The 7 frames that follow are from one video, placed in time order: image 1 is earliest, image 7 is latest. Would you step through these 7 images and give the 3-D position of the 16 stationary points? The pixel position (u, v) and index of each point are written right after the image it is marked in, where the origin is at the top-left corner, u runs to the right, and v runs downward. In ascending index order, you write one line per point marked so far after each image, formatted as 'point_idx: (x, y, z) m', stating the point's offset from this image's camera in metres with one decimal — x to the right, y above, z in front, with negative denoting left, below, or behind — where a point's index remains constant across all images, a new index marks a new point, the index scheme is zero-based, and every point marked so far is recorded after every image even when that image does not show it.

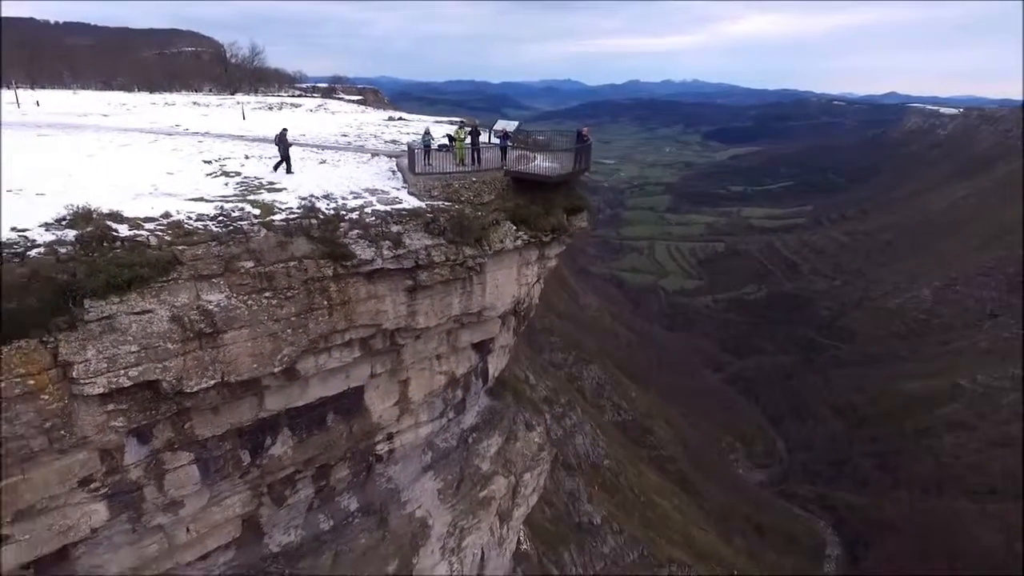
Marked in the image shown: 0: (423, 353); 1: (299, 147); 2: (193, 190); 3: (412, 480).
0: (-1.0, -0.7, +6.5) m
1: (-2.7, +1.8, +7.8) m
2: (-2.8, +0.9, +5.5) m
3: (-1.3, -2.5, +7.8) m
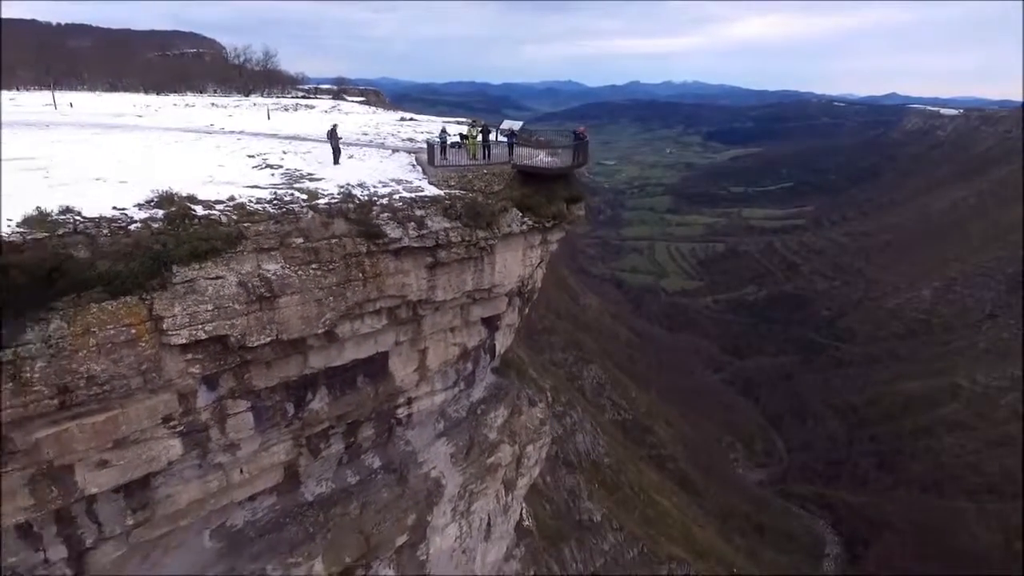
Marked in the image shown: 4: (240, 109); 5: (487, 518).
0: (-0.9, -0.4, +7.4) m
1: (-2.6, +2.0, +8.7) m
2: (-2.7, +1.1, +6.4) m
3: (-1.2, -2.2, +8.7) m
4: (-7.2, +4.7, +16.0) m
5: (-0.5, -3.9, +10.3) m
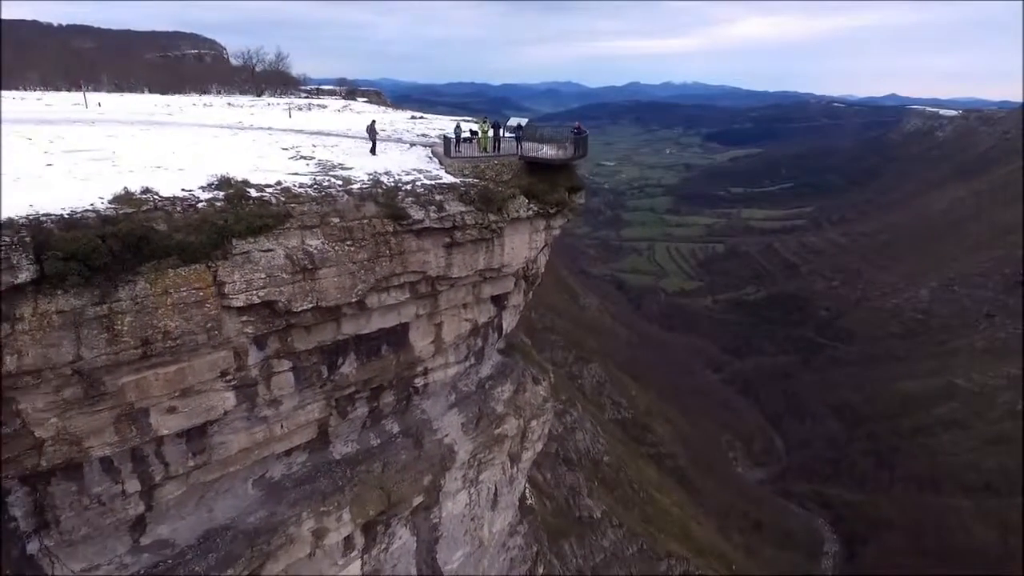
0: (-0.8, -0.2, +8.3) m
1: (-2.5, +2.3, +9.5) m
2: (-2.6, +1.4, +7.2) m
3: (-1.1, -1.9, +9.5) m
4: (-7.1, +5.0, +16.9) m
5: (-0.4, -3.6, +11.1) m
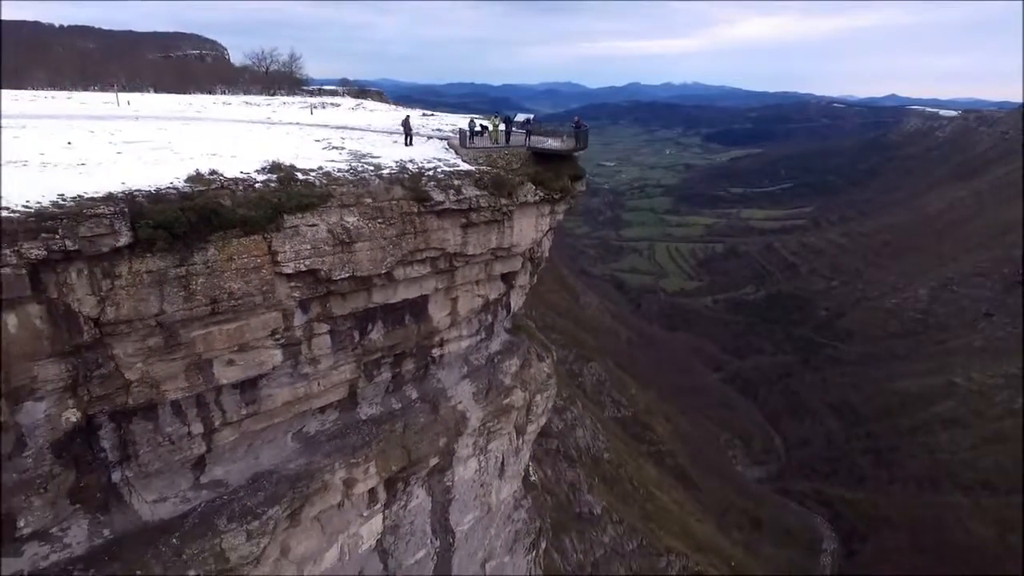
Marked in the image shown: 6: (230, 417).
0: (-0.7, +0.2, +9.2) m
1: (-2.4, +2.6, +10.5) m
2: (-2.5, +1.7, +8.2) m
3: (-1.0, -1.6, +10.5) m
4: (-7.0, +5.3, +17.8) m
5: (-0.2, -3.3, +12.0) m
6: (-3.2, -1.5, +7.1) m
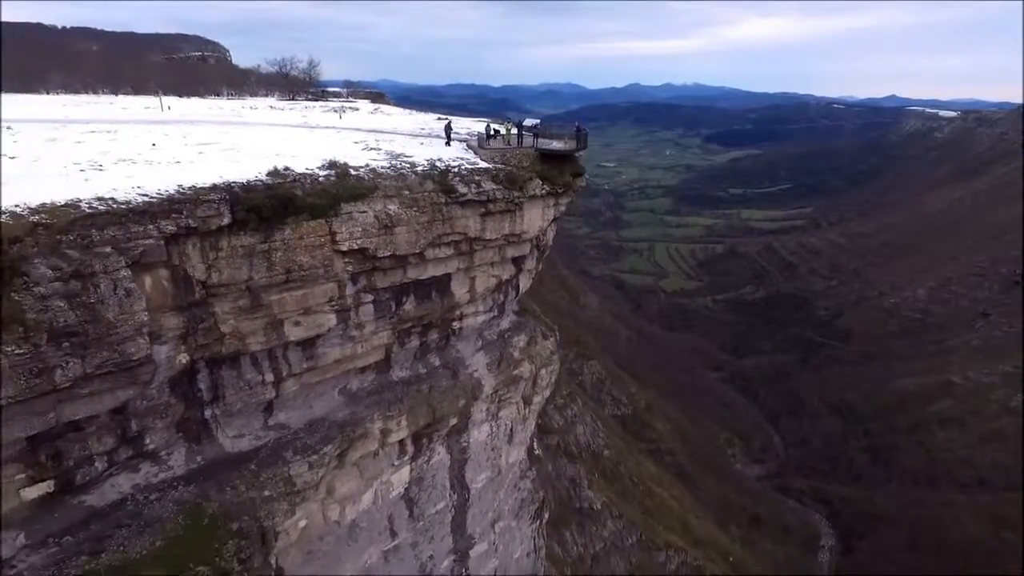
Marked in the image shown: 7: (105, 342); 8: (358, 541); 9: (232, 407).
0: (-0.5, +0.5, +10.8) m
1: (-2.2, +2.9, +12.0) m
2: (-2.3, +2.1, +9.7) m
3: (-0.8, -1.3, +12.1) m
4: (-6.8, +5.6, +19.4) m
5: (0.0, -2.9, +13.6) m
6: (-3.1, -1.1, +8.7) m
7: (-3.9, -0.5, +6.0) m
8: (-2.7, -4.4, +10.8) m
9: (-3.7, -1.6, +8.2) m
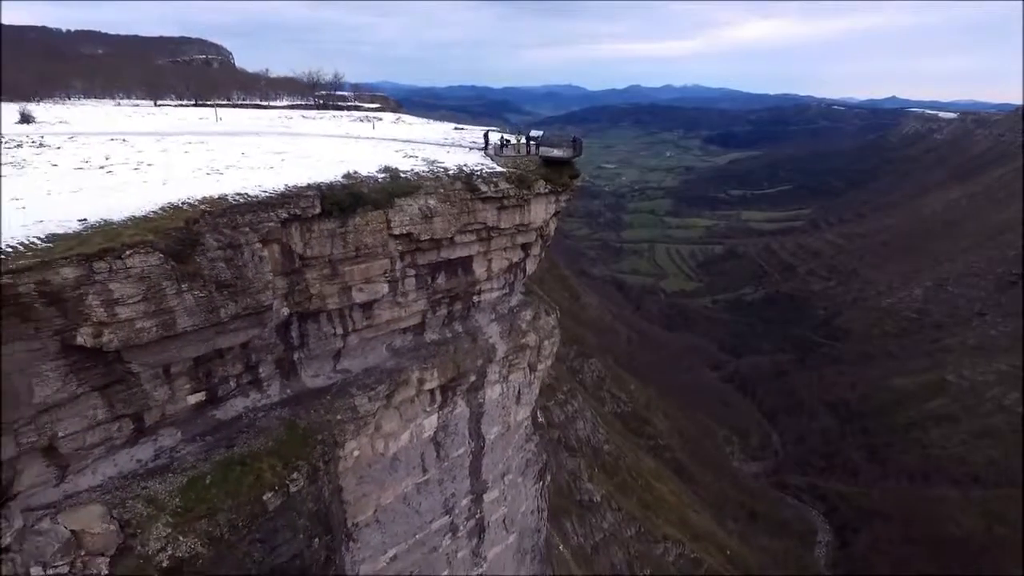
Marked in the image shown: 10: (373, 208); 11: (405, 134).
0: (-0.3, +0.9, +13.5) m
1: (-2.0, +3.4, +14.7) m
2: (-2.1, +2.5, +12.4) m
3: (-0.6, -0.8, +14.7) m
4: (-6.6, +6.0, +22.1) m
5: (+0.2, -2.5, +16.3) m
6: (-2.9, -0.7, +11.4) m
7: (-3.7, -0.1, +8.7) m
8: (-2.5, -4.0, +13.5) m
9: (-3.5, -1.1, +10.9) m
10: (-2.4, +1.4, +10.7) m
11: (-3.0, +4.3, +17.4) m
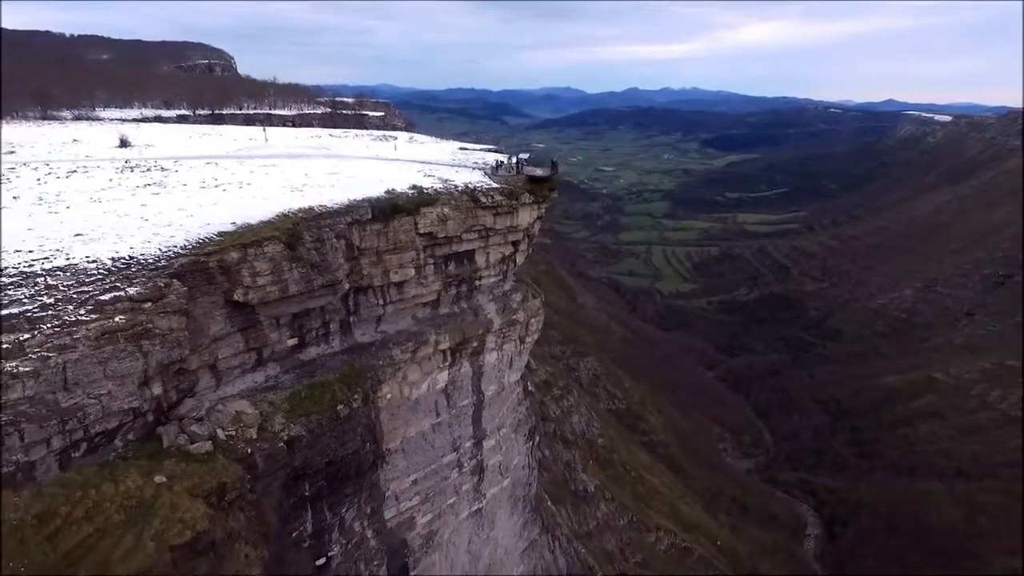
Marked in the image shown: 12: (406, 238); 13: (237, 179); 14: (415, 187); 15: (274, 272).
0: (-0.5, +1.4, +17.9) m
1: (-2.2, +3.8, +19.2) m
2: (-2.3, +2.9, +16.8) m
3: (-0.8, -0.4, +19.2) m
4: (-6.8, +6.4, +26.5) m
5: (0.0, -2.1, +20.7) m
6: (-3.1, -0.3, +15.8) m
7: (-3.9, +0.4, +13.1) m
8: (-2.7, -3.6, +17.9) m
9: (-3.7, -0.7, +15.3) m
10: (-2.6, +1.8, +15.1) m
11: (-3.2, +4.7, +21.8) m
12: (-2.6, +1.1, +15.2) m
13: (-6.9, +2.7, +15.5) m
14: (-2.5, +2.6, +15.9) m
15: (-4.6, +0.3, +12.0) m
